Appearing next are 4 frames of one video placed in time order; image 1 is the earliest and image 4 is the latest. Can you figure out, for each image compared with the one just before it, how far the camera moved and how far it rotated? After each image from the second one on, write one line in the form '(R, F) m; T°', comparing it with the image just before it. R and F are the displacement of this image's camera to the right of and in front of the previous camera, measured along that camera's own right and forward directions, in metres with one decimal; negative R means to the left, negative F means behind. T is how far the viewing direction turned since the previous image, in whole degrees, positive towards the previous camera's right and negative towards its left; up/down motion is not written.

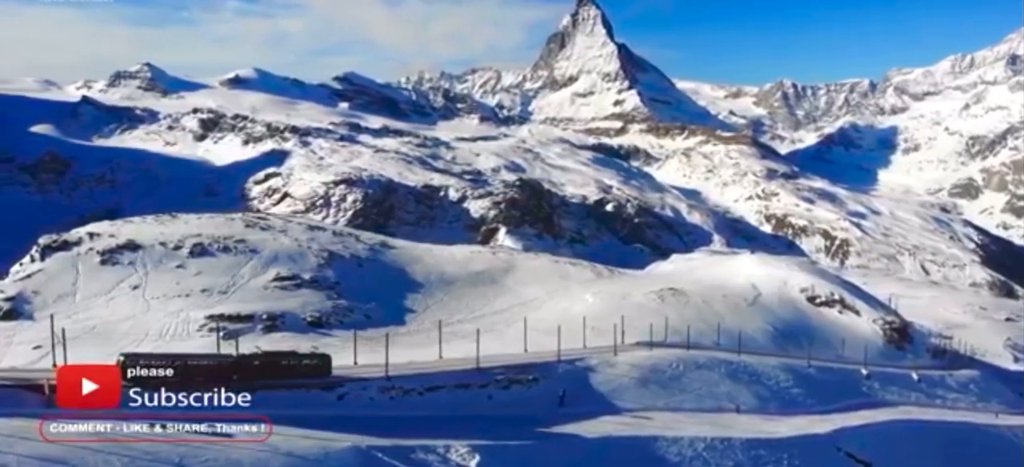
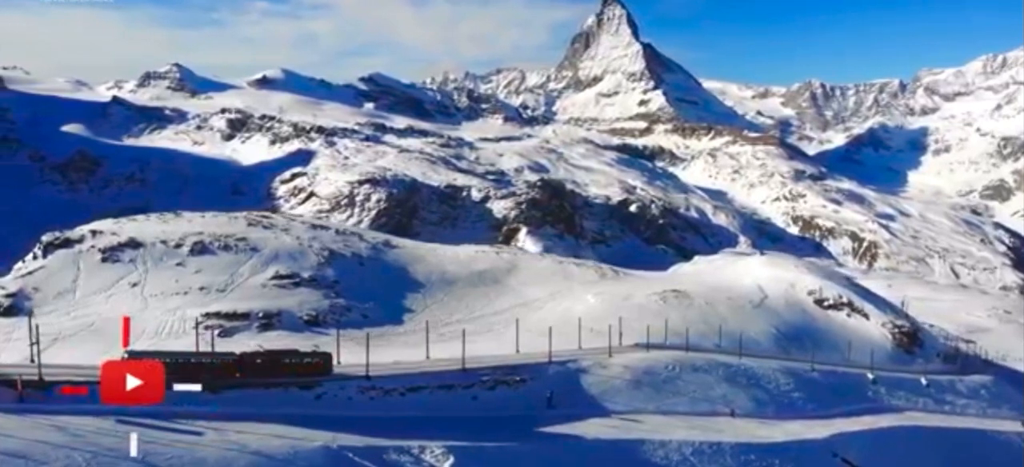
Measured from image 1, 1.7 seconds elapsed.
(+3.0, +0.6) m; -2°
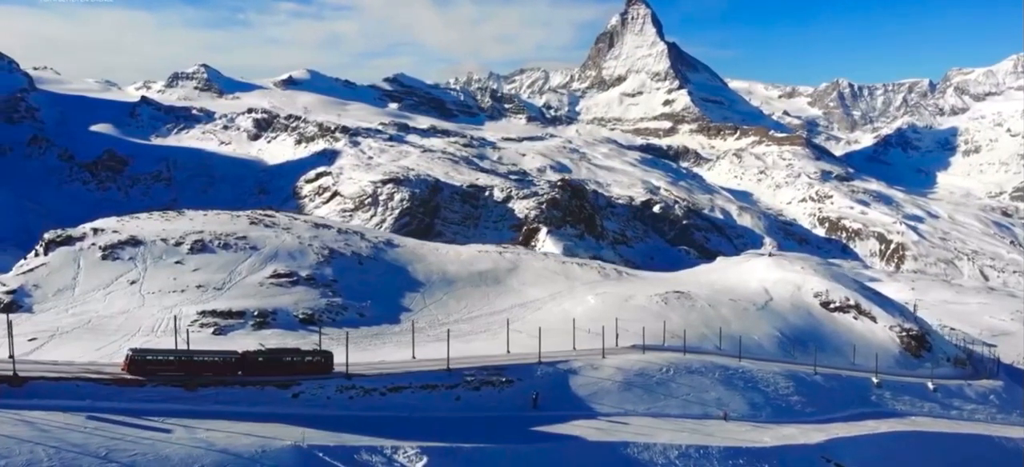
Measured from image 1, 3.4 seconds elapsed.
(+3.0, +0.5) m; -2°
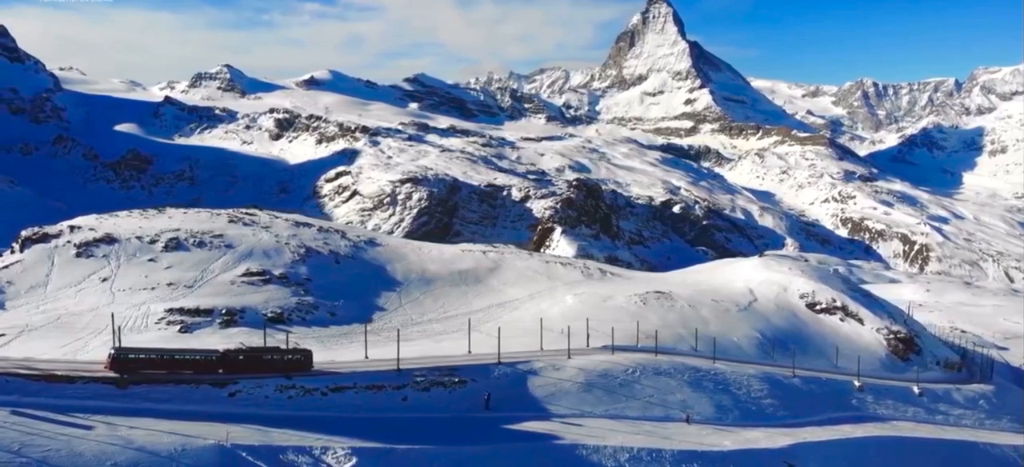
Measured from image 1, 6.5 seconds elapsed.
(+5.4, +1.0) m; -2°
